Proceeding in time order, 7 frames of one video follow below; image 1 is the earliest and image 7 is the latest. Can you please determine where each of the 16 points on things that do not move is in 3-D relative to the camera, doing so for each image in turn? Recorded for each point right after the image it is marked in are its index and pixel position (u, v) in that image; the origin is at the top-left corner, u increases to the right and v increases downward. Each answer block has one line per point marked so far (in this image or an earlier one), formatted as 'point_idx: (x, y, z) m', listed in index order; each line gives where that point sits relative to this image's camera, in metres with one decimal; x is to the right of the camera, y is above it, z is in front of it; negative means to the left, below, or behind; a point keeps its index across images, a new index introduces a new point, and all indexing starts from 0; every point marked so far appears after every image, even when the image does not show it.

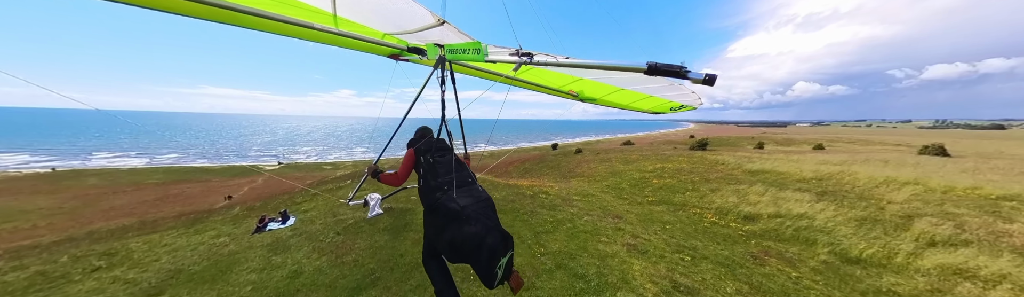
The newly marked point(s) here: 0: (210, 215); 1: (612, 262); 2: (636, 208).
0: (-16.1, -3.7, +11.4) m
1: (+3.2, -3.5, +6.8) m
2: (+7.9, -3.4, +12.9) m
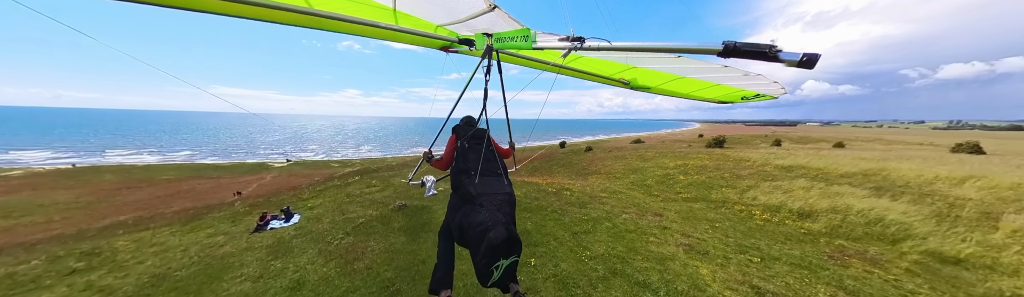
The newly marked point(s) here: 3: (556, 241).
0: (-14.9, -3.3, +10.7) m
1: (+4.2, -3.2, +5.7) m
2: (+9.1, -3.0, +11.7) m
3: (+1.3, -2.8, +6.5) m
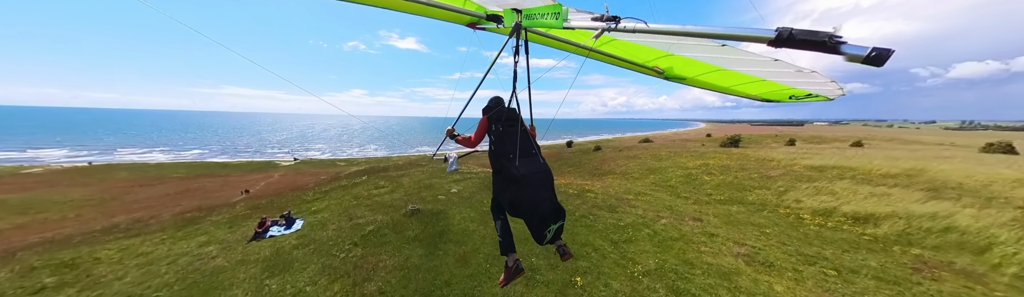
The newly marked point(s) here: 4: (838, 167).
0: (-14.0, -3.2, +10.0) m
1: (+5.1, -3.1, +4.7) m
2: (+10.0, -2.9, +10.7) m
3: (+2.2, -2.7, +5.6) m
4: (+29.2, -1.7, +19.6) m
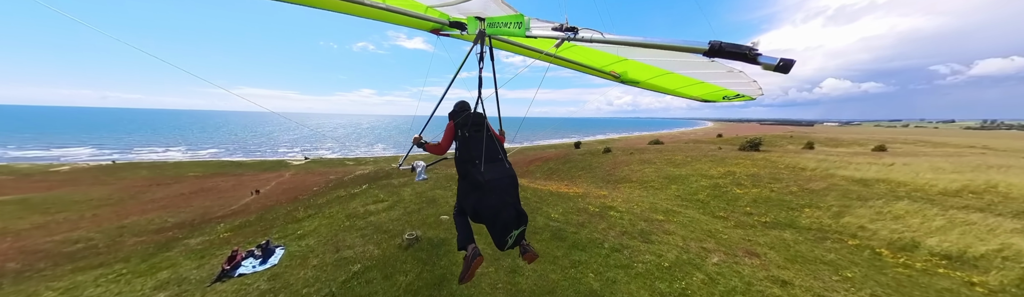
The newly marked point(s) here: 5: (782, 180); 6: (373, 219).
0: (-13.5, -3.7, +9.1) m
1: (+5.4, -3.7, +3.3) m
2: (+10.5, -3.5, +9.1) m
3: (+2.6, -3.3, +4.3) m
4: (+30.0, -2.4, +17.5) m
5: (+21.9, -2.4, +17.7) m
6: (-6.1, -3.1, +9.6) m
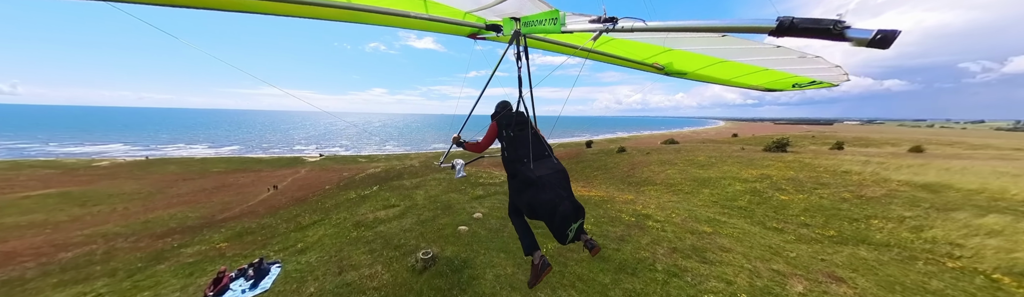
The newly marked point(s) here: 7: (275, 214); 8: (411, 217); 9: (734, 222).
0: (-12.6, -3.6, +8.6) m
1: (+6.1, -3.8, +2.0) m
2: (+11.4, -3.6, +7.6) m
3: (+3.3, -3.4, +3.1) m
4: (+31.2, -2.5, +15.3) m
5: (+23.2, -2.5, +15.8) m
6: (-5.2, -3.2, +8.8) m
7: (-12.2, -3.4, +11.4) m
8: (-4.5, -3.0, +9.7) m
9: (+10.2, -3.3, +10.1) m
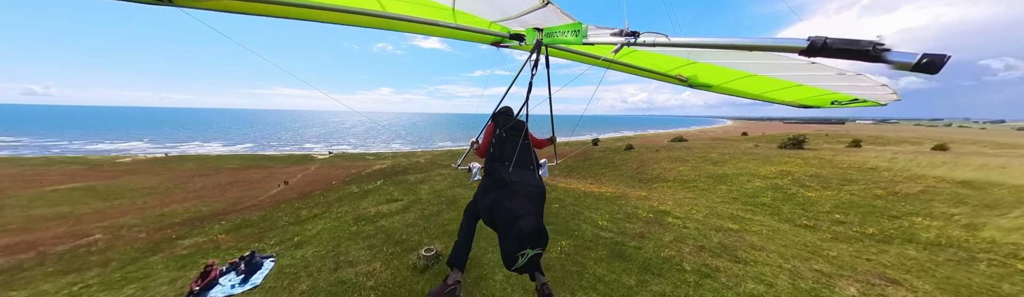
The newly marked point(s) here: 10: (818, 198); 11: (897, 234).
0: (-12.2, -3.3, +8.3) m
1: (+6.3, -3.5, +1.4) m
2: (+11.7, -3.3, +6.9) m
3: (+3.5, -3.1, +2.5) m
4: (+31.7, -2.2, +14.0) m
5: (+23.7, -2.2, +14.7) m
6: (-4.9, -2.8, +8.4) m
7: (-11.8, -3.0, +11.2) m
8: (-4.1, -2.6, +9.3) m
9: (+10.6, -3.0, +9.3) m
10: (+16.8, -2.7, +11.9) m
11: (+14.9, -3.2, +8.4) m
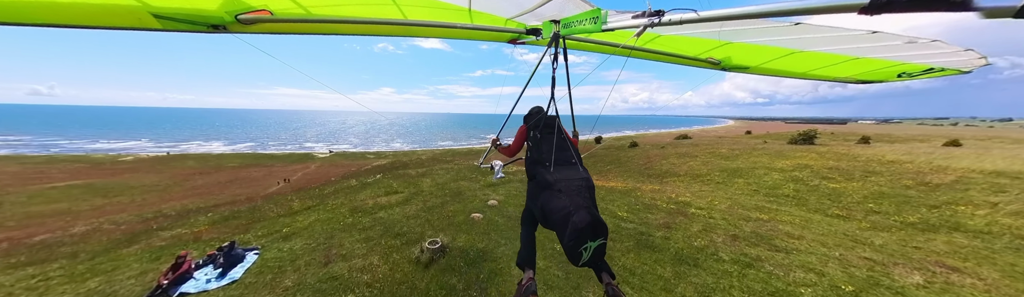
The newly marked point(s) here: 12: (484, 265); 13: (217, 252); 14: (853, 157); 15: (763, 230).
0: (-11.9, -2.8, +7.8) m
1: (+6.6, -3.1, +0.7) m
2: (+12.1, -2.9, +6.2) m
3: (+3.8, -2.7, +1.9) m
4: (+32.0, -1.7, +13.3) m
5: (+24.0, -1.7, +14.0) m
6: (-4.5, -2.4, +7.7) m
7: (-11.5, -2.5, +10.6) m
8: (-3.8, -2.2, +8.7) m
9: (+11.0, -2.5, +8.7) m
10: (+17.1, -2.2, +11.2) m
11: (+15.2, -2.7, +7.7) m
12: (-0.7, -2.5, +4.9) m
13: (-7.1, -2.6, +5.3) m
14: (+29.2, -1.1, +18.6) m
15: (+7.0, -2.4, +6.0) m
